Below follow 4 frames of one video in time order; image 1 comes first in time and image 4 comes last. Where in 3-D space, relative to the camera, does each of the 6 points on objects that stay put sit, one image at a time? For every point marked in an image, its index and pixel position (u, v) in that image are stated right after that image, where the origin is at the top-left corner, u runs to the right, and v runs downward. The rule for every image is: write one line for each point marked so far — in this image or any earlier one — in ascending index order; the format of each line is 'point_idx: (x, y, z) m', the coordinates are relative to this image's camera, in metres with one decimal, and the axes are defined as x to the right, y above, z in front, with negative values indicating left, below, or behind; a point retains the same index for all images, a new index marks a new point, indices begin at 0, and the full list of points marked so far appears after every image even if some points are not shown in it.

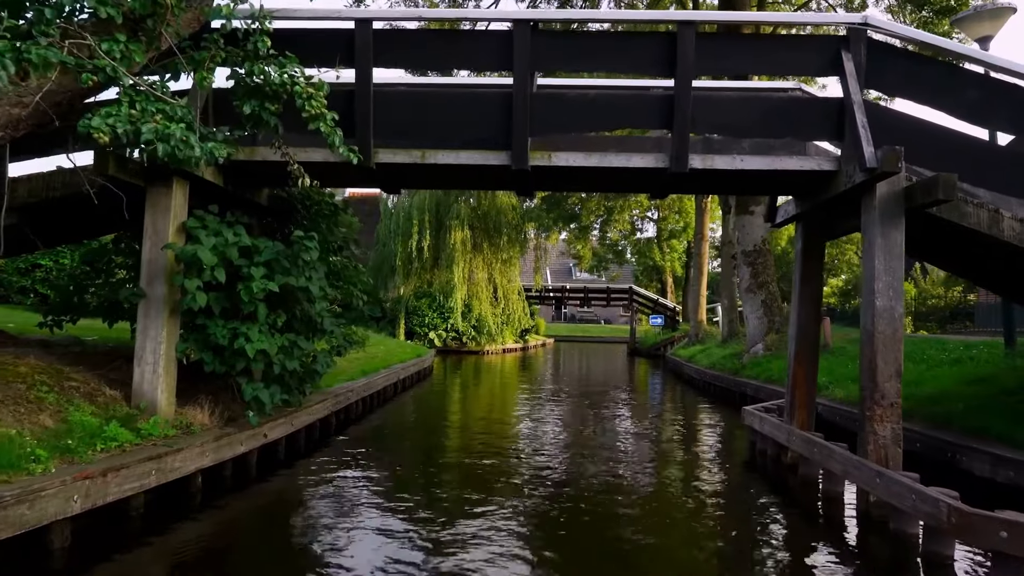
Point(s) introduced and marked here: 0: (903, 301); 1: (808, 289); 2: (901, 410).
0: (+2.1, -0.1, +4.4) m
1: (+2.1, 0.0, +5.8) m
2: (+2.0, -0.6, +4.3) m
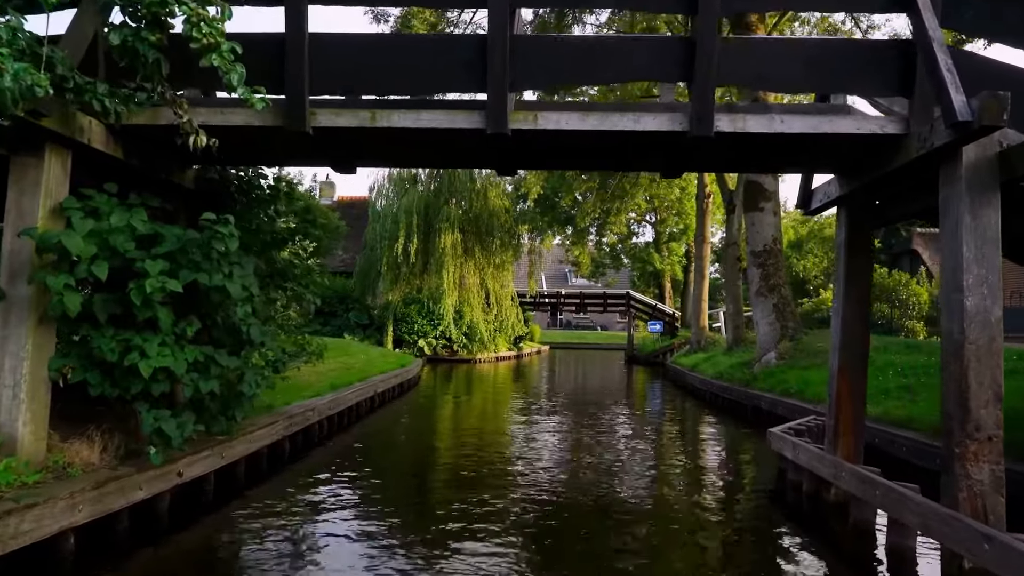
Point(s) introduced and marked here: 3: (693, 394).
0: (+2.0, -0.1, +3.3) m
1: (+2.0, 0.0, +4.7) m
2: (+1.9, -0.6, +3.3) m
3: (+3.3, -1.9, +15.0) m
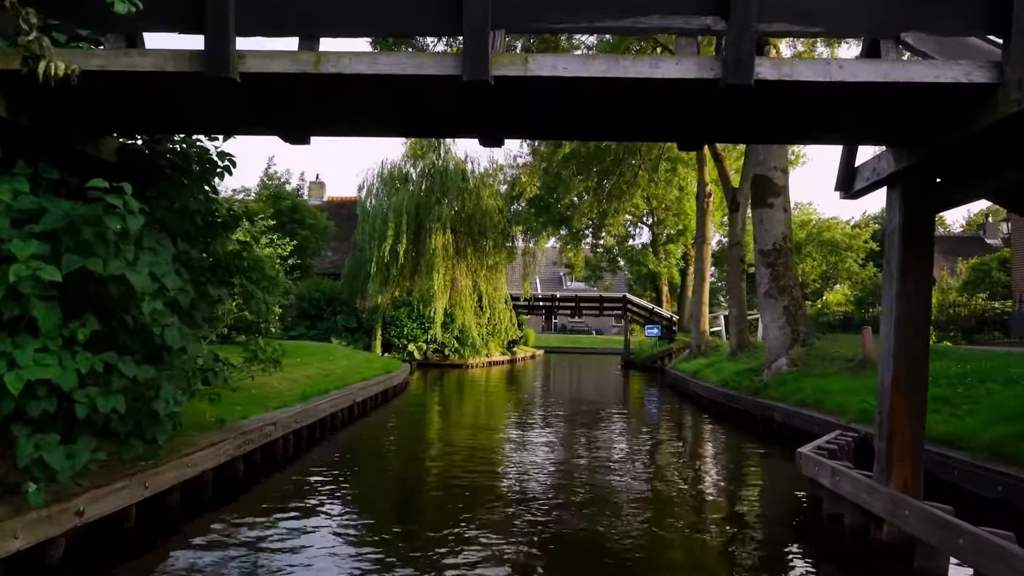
0: (+1.9, 0.0, +2.5) m
1: (+1.9, 0.0, +3.9) m
2: (+1.9, -0.6, +2.4) m
3: (+3.1, -2.0, +14.2) m
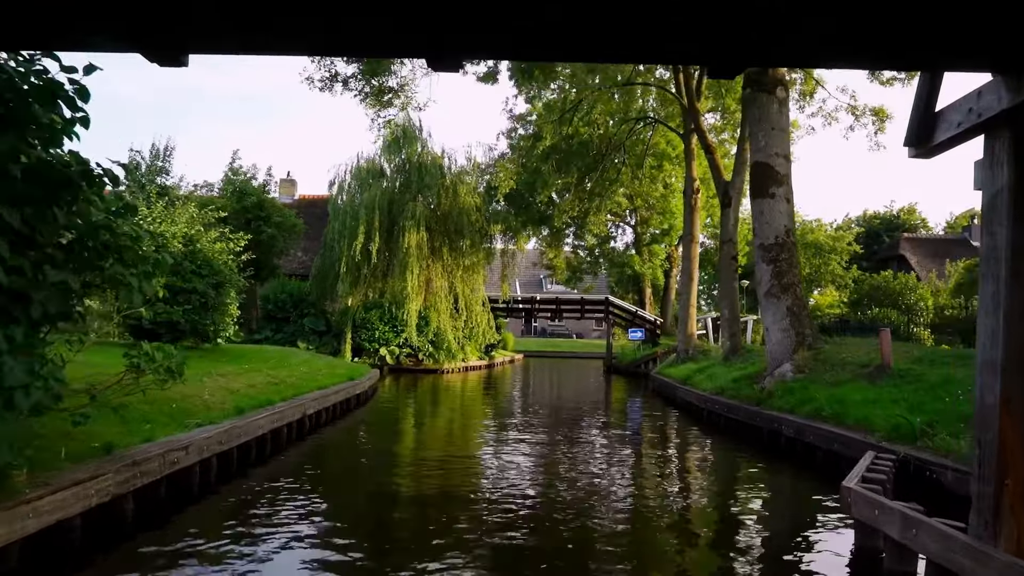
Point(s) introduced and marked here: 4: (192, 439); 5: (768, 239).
0: (+1.8, 0.0, +1.4) m
1: (+1.8, +0.1, +2.8) m
2: (+1.8, -0.5, +1.3) m
3: (+2.7, -2.0, +13.1) m
4: (-2.0, -1.0, +5.2) m
5: (+3.2, +0.6, +10.1) m
